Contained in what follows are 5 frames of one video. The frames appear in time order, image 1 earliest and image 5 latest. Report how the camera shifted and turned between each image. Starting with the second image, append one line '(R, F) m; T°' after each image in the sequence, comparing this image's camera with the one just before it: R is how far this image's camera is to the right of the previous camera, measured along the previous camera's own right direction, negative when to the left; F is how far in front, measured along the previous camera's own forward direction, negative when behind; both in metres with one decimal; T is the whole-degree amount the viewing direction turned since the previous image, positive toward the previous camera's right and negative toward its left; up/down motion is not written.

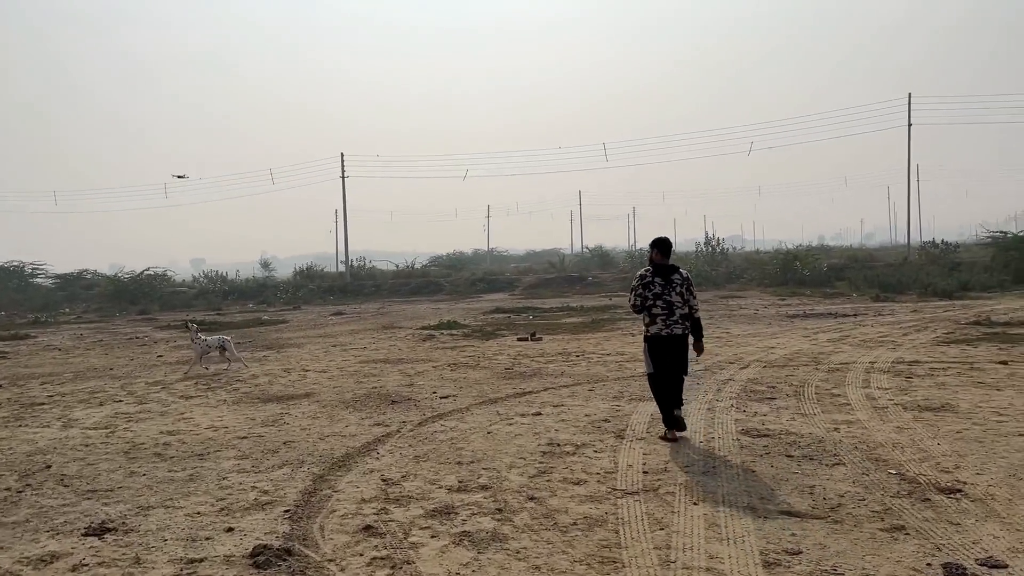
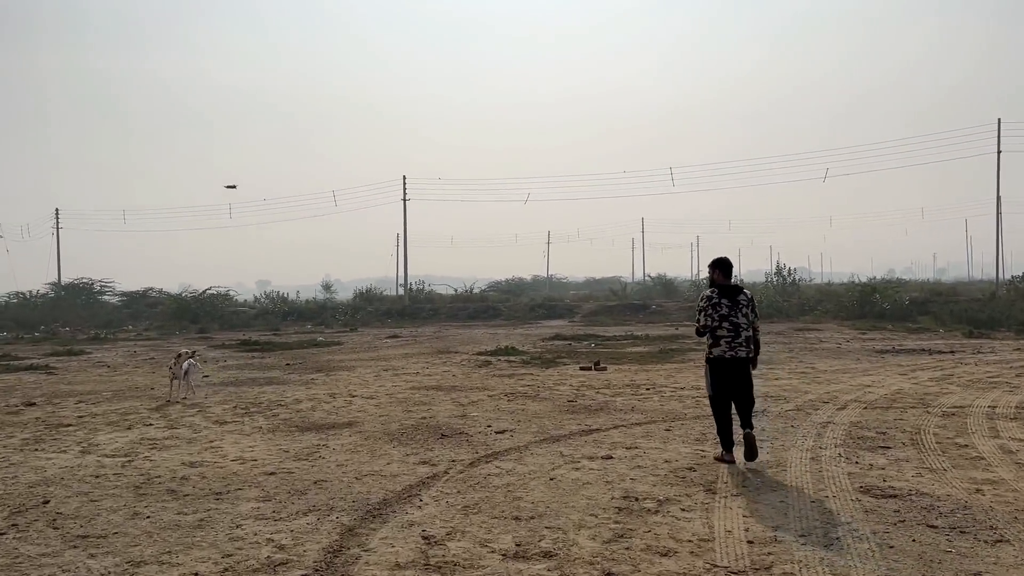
(-0.1, +1.0) m; -4°
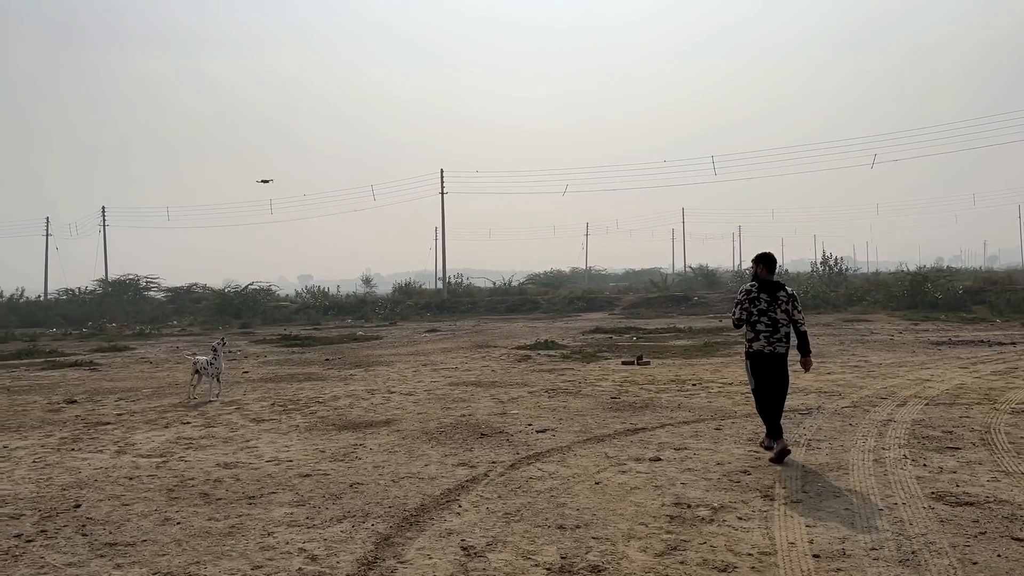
(0.0, +0.3) m; -3°
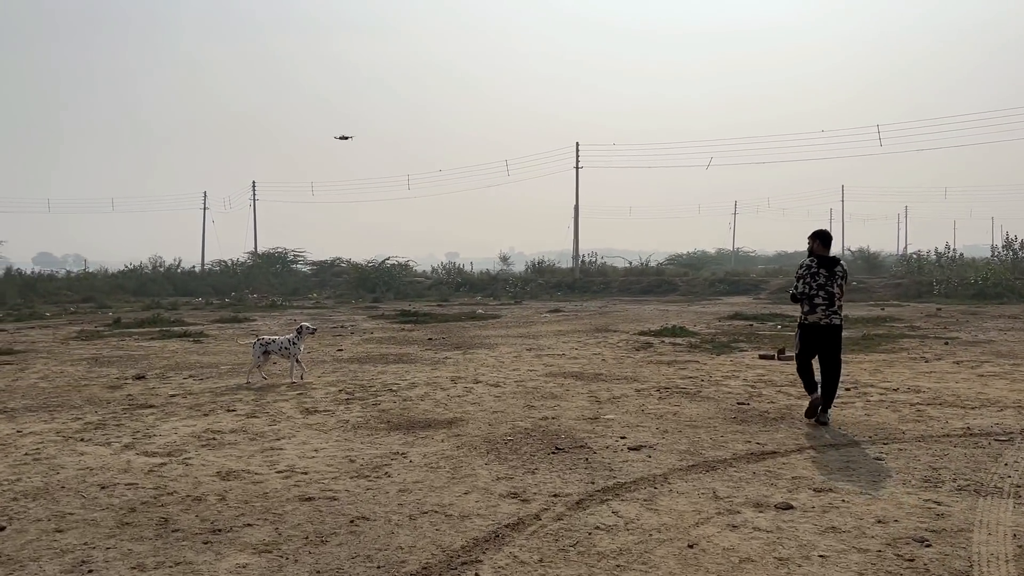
(+0.4, +1.8) m; -10°
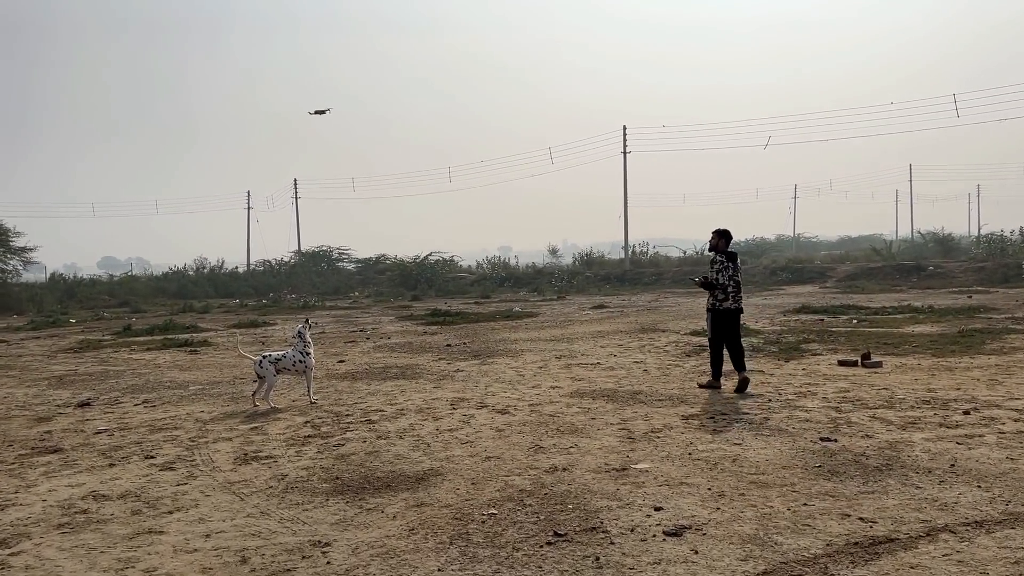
(+0.4, +2.0) m; -4°
